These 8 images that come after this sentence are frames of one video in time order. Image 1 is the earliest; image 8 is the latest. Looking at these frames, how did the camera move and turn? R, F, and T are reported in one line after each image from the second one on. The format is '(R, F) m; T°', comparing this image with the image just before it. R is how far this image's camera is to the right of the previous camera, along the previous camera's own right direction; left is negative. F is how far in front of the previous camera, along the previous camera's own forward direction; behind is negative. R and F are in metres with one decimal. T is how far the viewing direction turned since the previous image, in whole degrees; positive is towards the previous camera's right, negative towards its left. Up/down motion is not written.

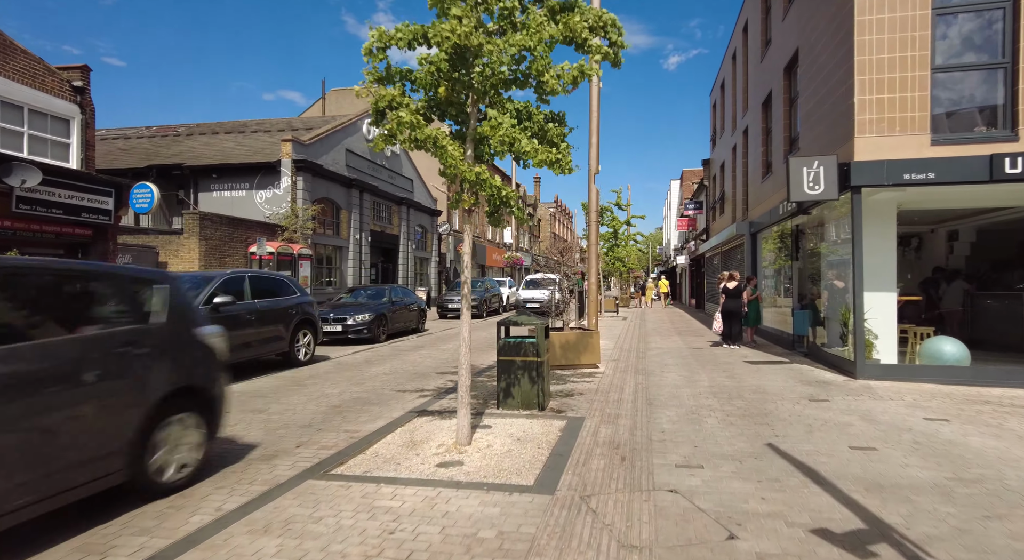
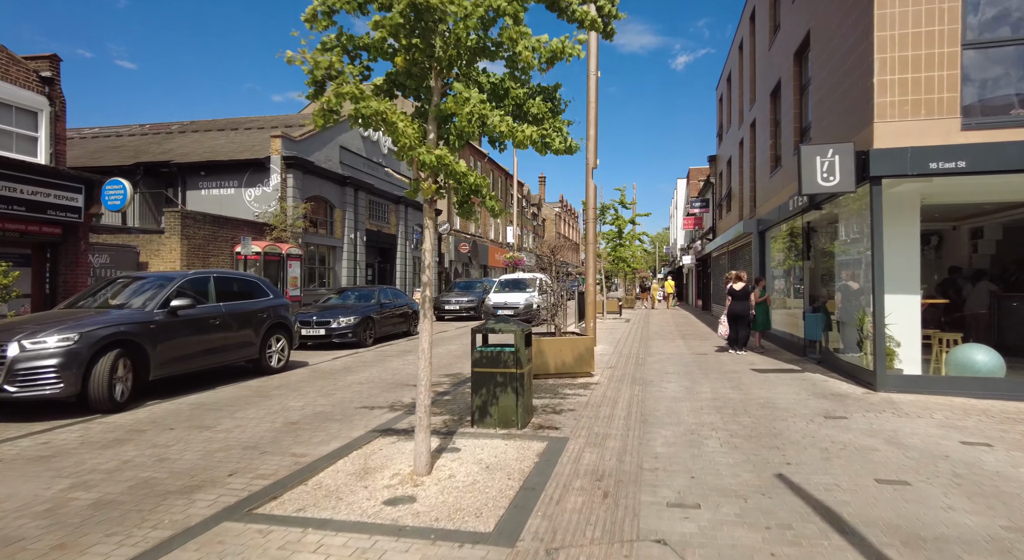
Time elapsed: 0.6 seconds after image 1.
(+0.3, +0.8) m; -1°
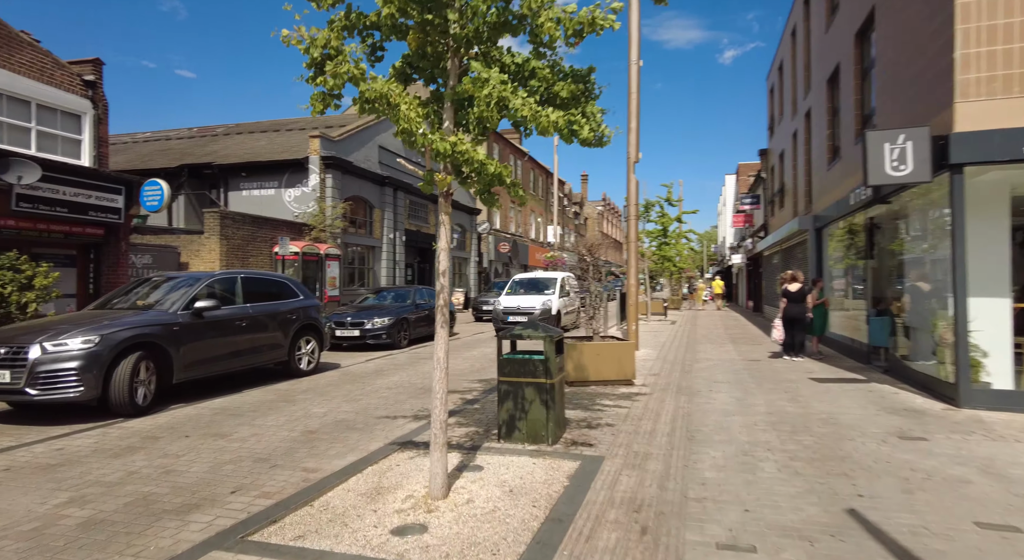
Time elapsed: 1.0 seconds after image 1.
(+0.1, +0.5) m; -4°
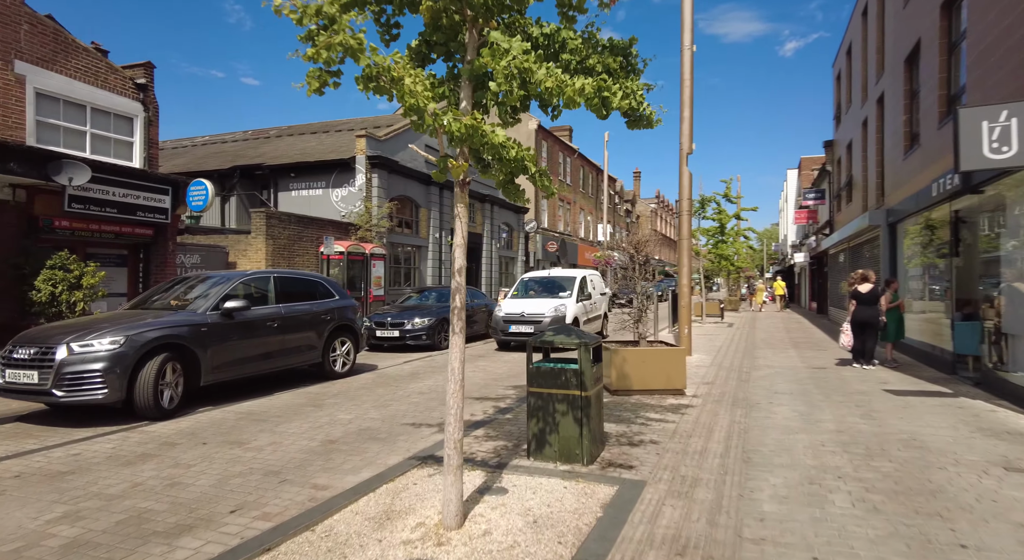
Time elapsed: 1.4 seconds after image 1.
(+0.2, +0.6) m; -5°
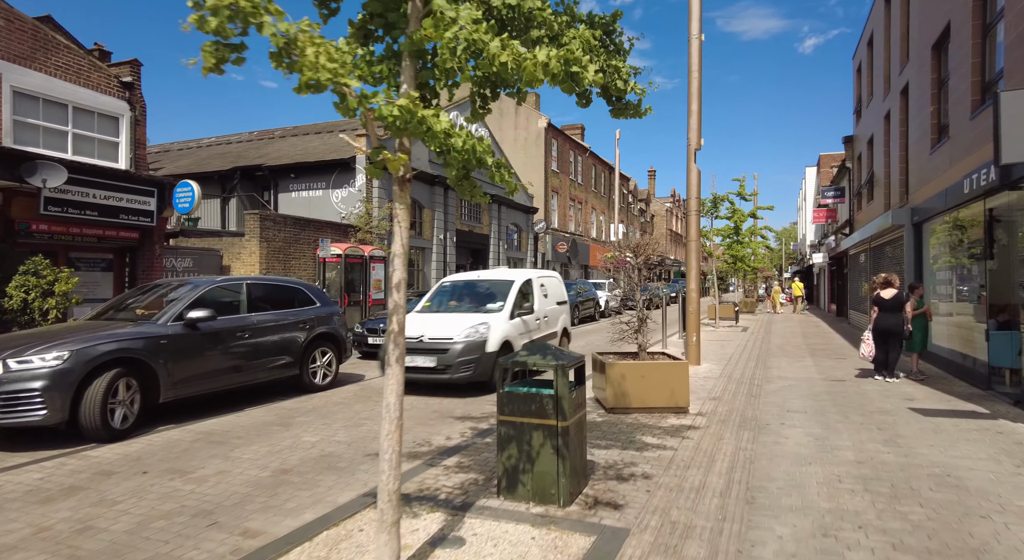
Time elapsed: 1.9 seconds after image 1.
(+0.4, +0.7) m; -1°
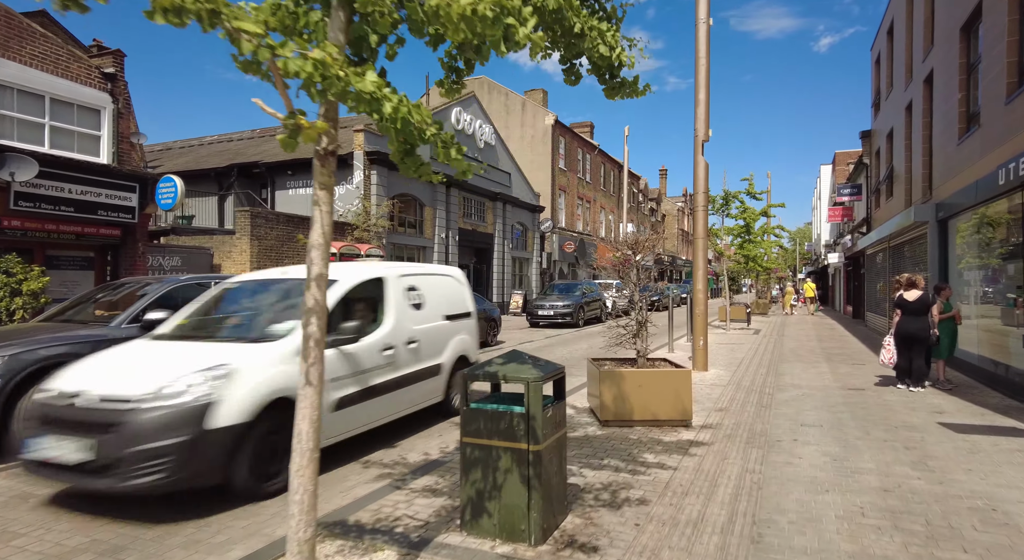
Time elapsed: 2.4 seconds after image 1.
(+0.3, +0.7) m; -1°
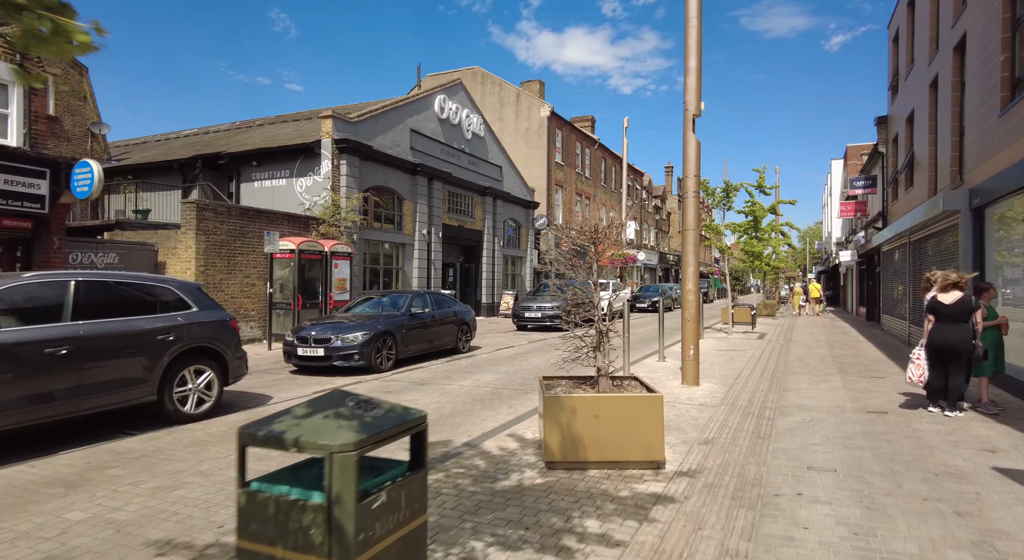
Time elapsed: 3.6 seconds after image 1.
(+0.8, +1.6) m; -1°
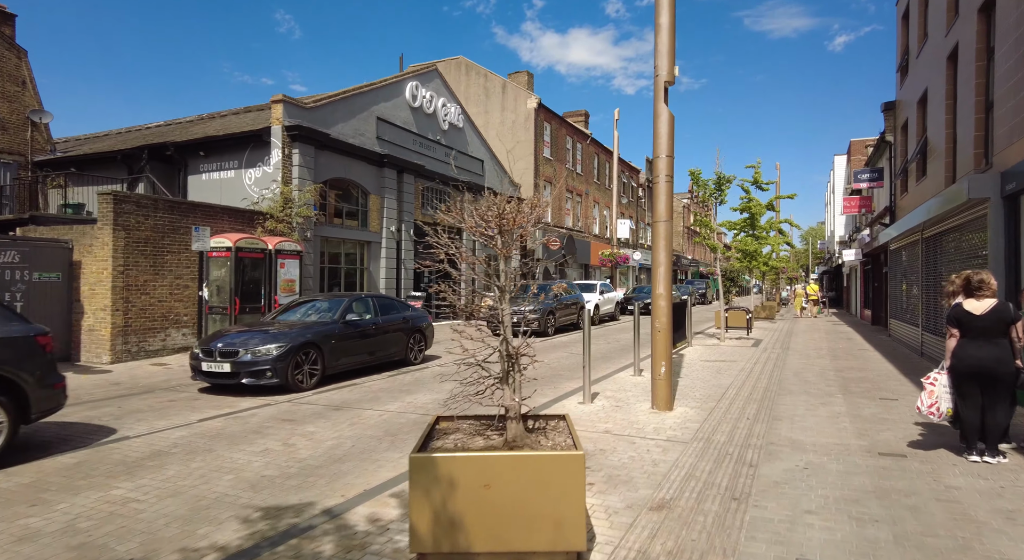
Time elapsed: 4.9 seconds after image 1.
(+0.9, +1.7) m; 0°
